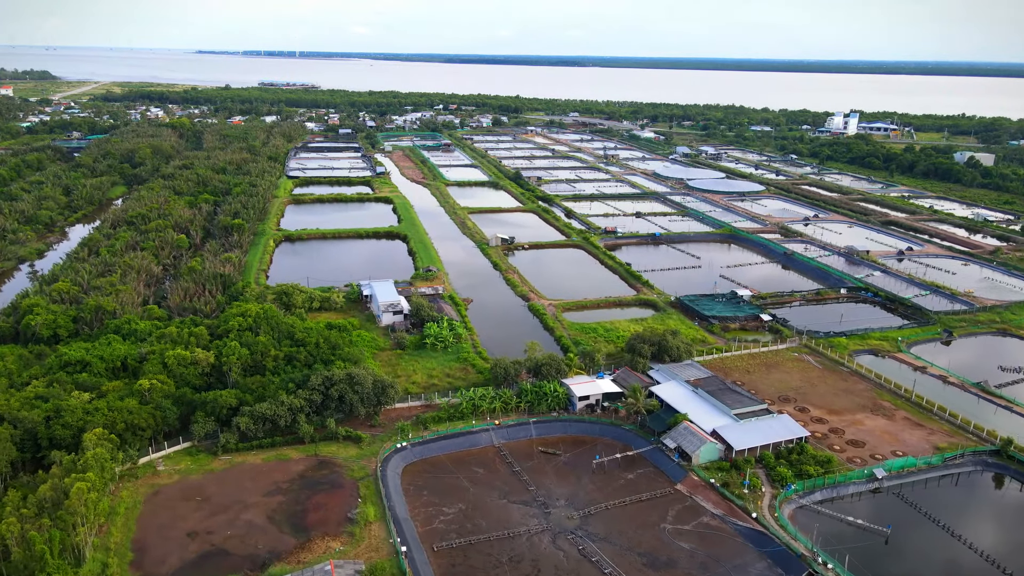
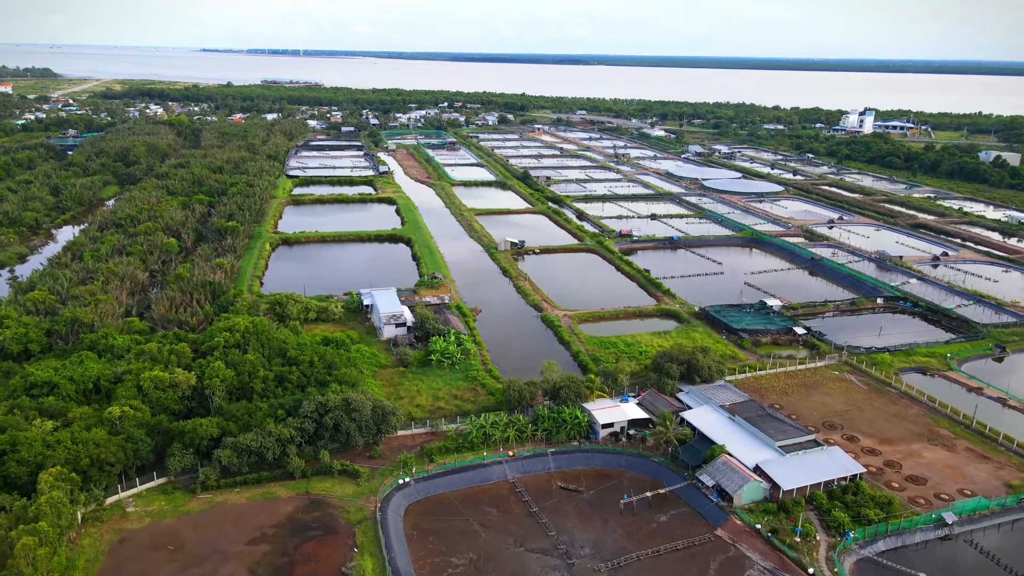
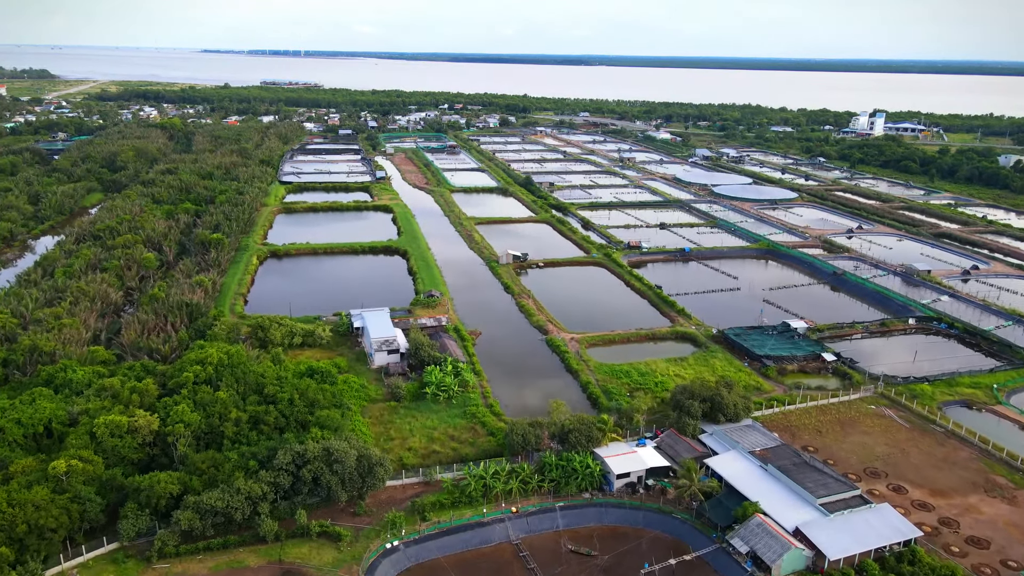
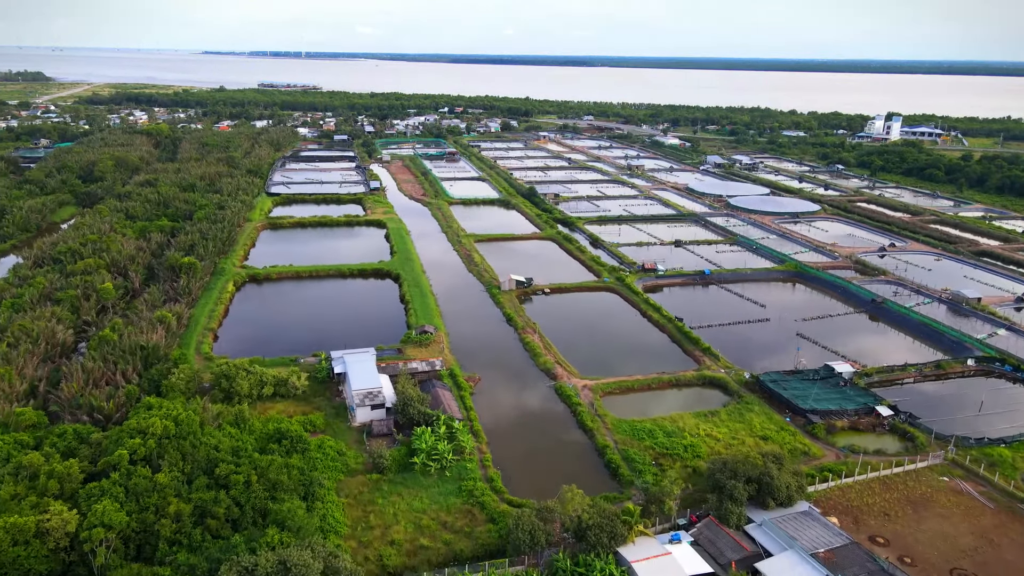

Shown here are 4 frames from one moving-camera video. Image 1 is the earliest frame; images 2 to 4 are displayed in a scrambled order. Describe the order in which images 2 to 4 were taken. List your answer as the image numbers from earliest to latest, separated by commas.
2, 3, 4
